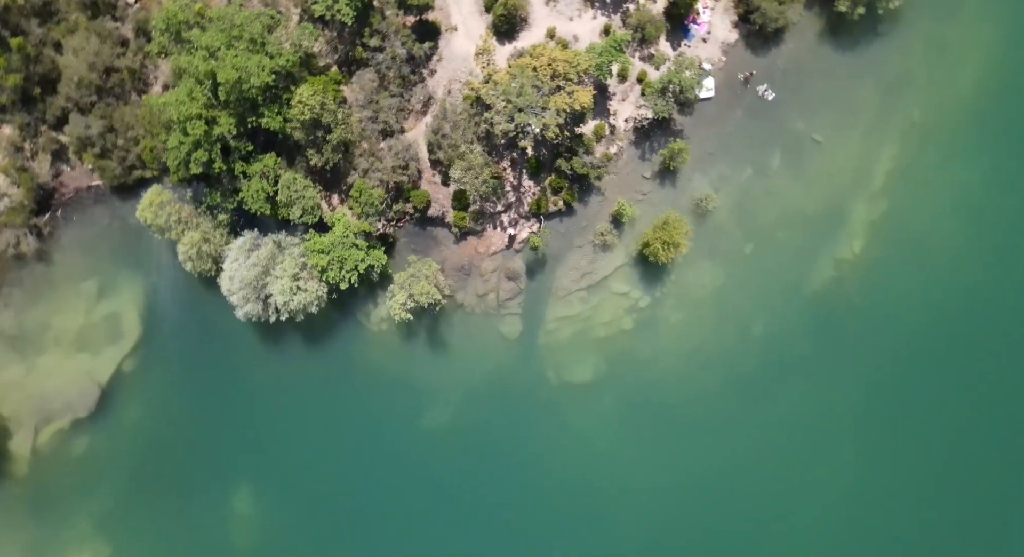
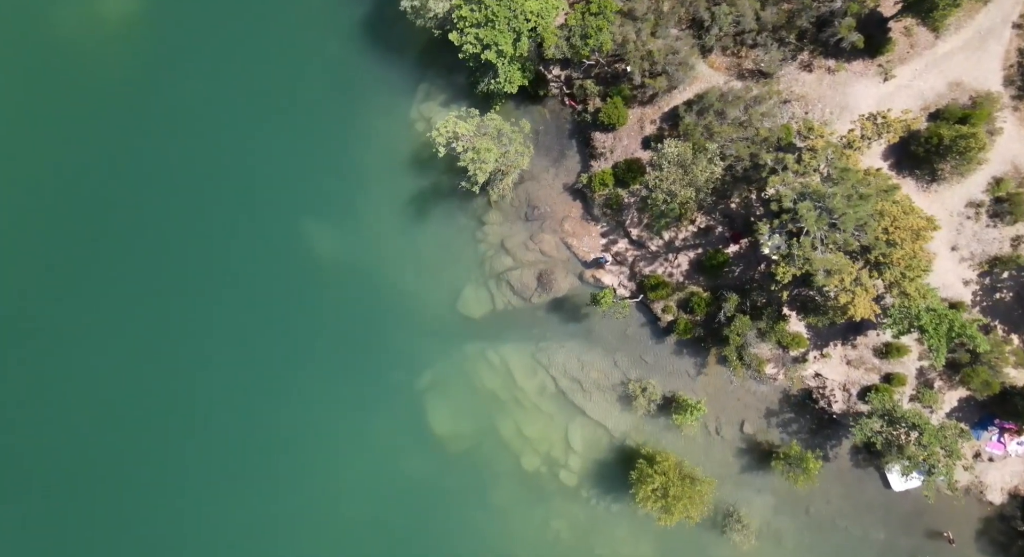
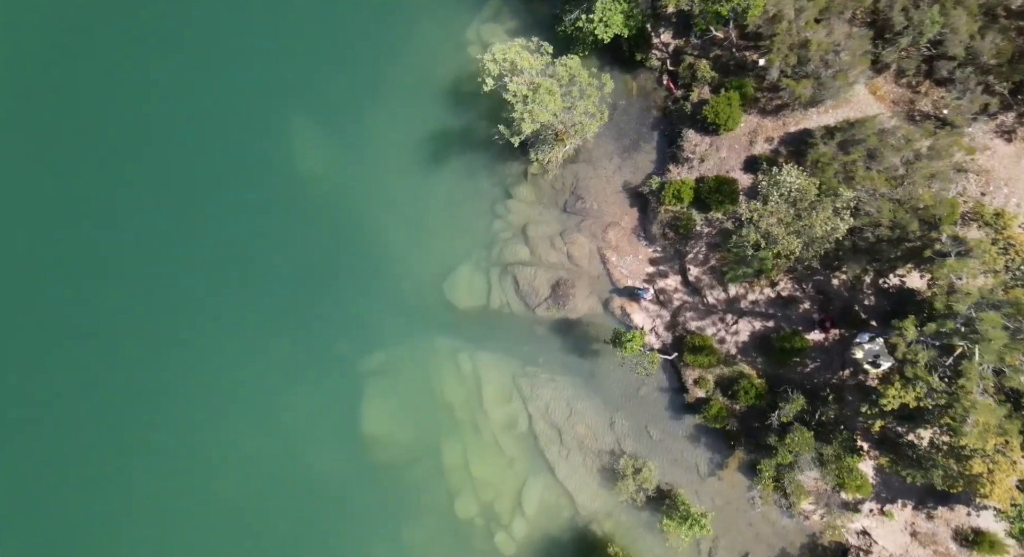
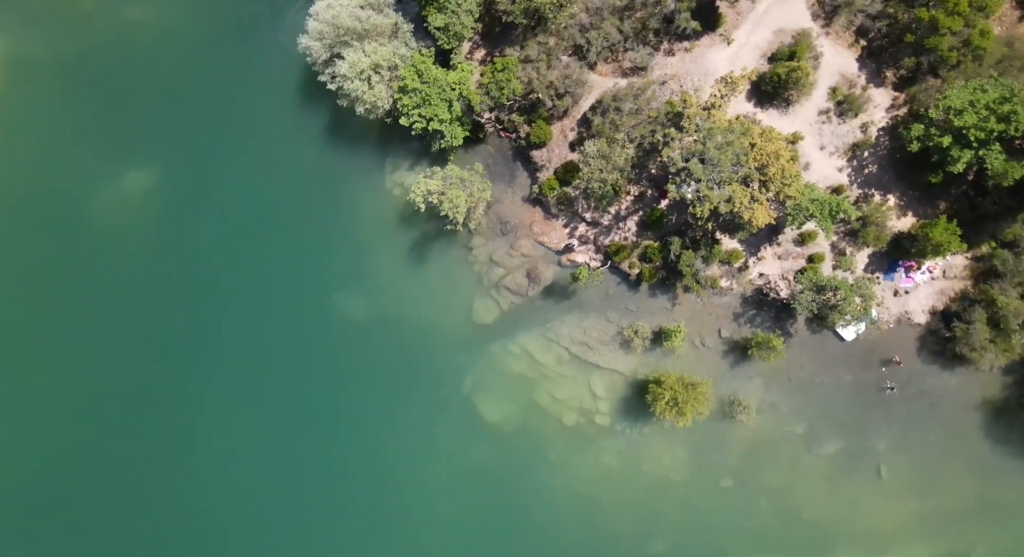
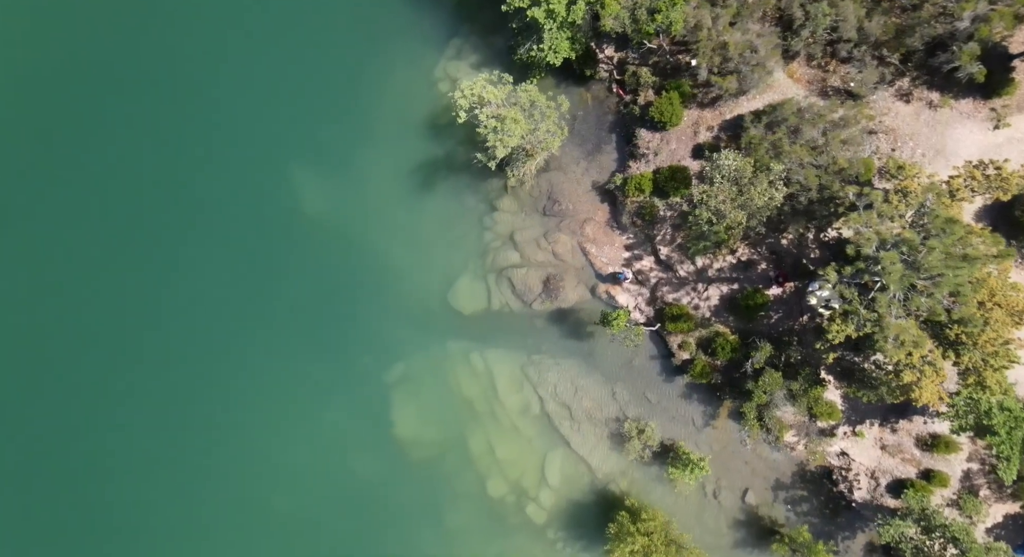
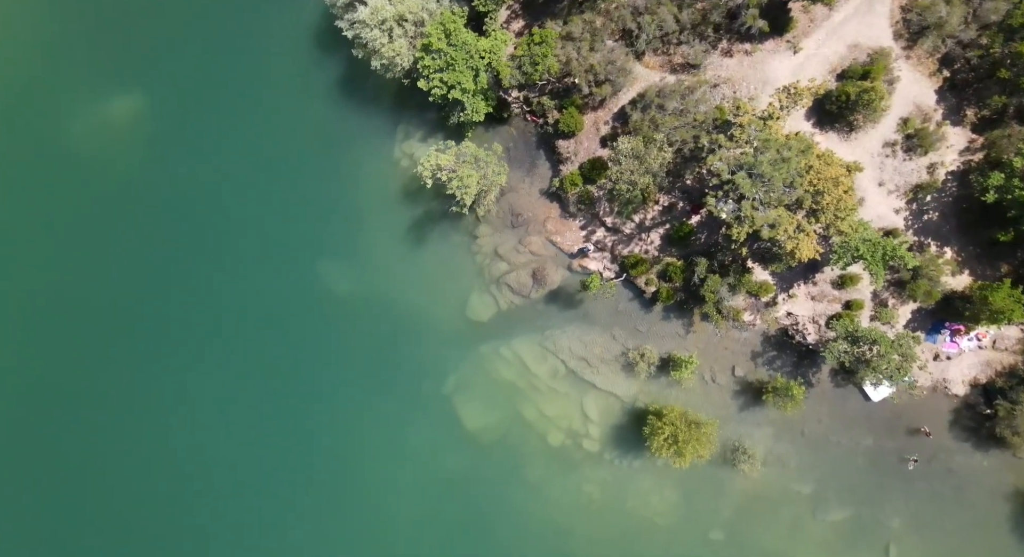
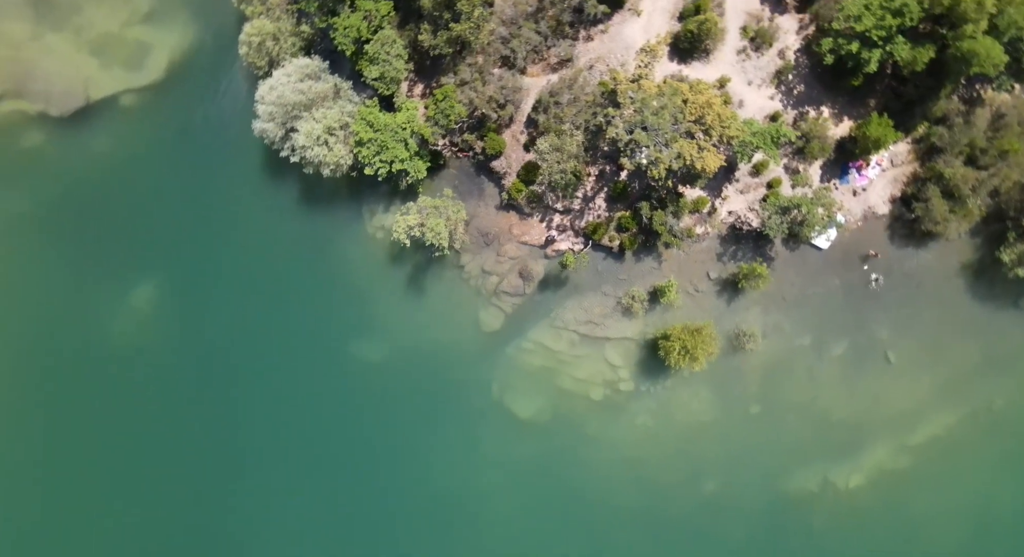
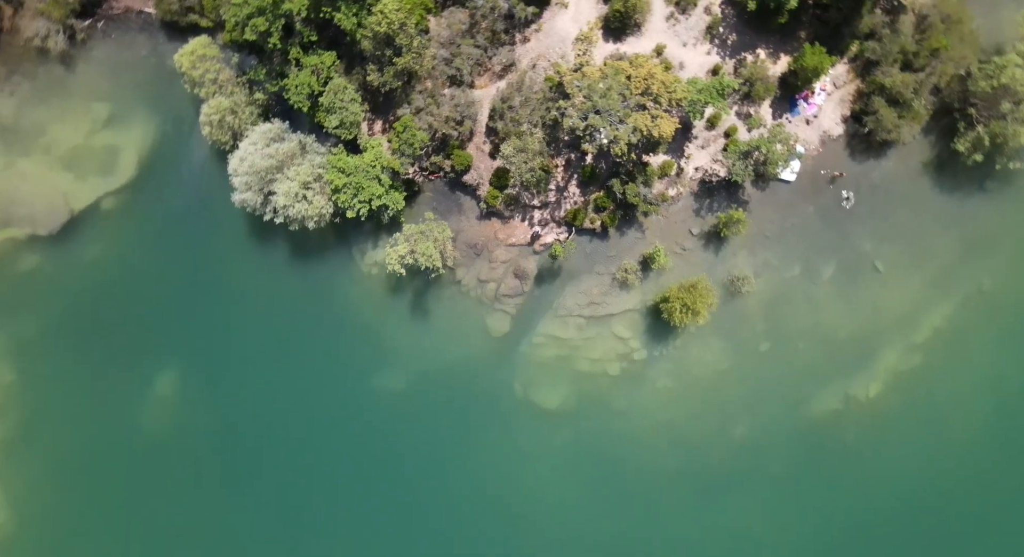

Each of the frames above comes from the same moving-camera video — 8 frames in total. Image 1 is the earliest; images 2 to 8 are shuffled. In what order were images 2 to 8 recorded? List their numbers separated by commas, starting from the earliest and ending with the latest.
8, 7, 4, 6, 2, 5, 3
